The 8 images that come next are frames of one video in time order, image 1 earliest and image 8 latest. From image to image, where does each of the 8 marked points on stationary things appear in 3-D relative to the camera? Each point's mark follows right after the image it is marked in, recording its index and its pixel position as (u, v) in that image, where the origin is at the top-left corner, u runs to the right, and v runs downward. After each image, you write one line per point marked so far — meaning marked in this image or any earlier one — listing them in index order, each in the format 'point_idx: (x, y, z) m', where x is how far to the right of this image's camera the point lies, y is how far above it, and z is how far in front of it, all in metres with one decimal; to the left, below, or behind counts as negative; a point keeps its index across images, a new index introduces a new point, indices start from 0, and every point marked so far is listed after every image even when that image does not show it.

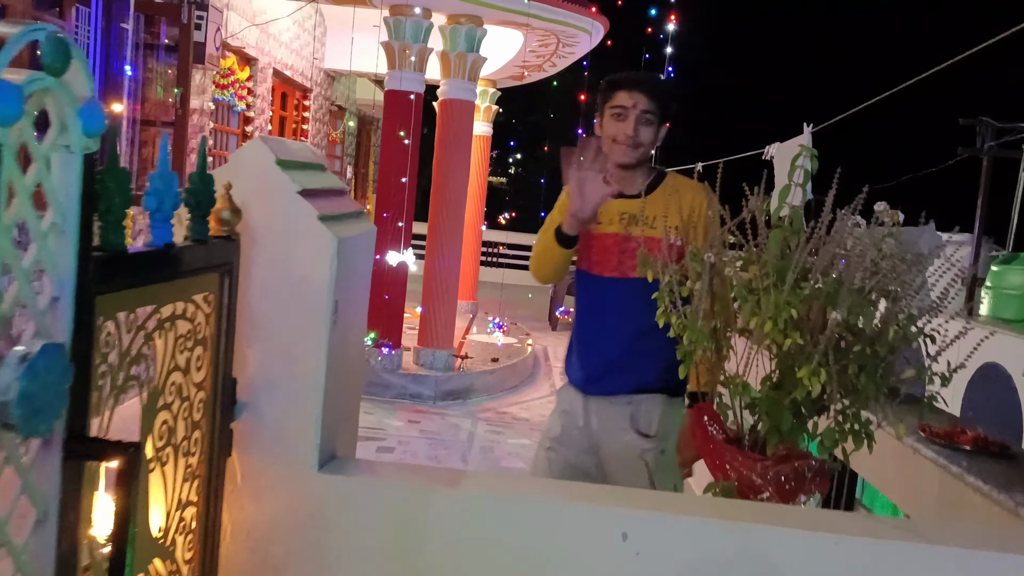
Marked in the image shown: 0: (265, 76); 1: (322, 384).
0: (-1.6, +1.3, +5.5) m
1: (-0.2, -0.1, +1.1) m
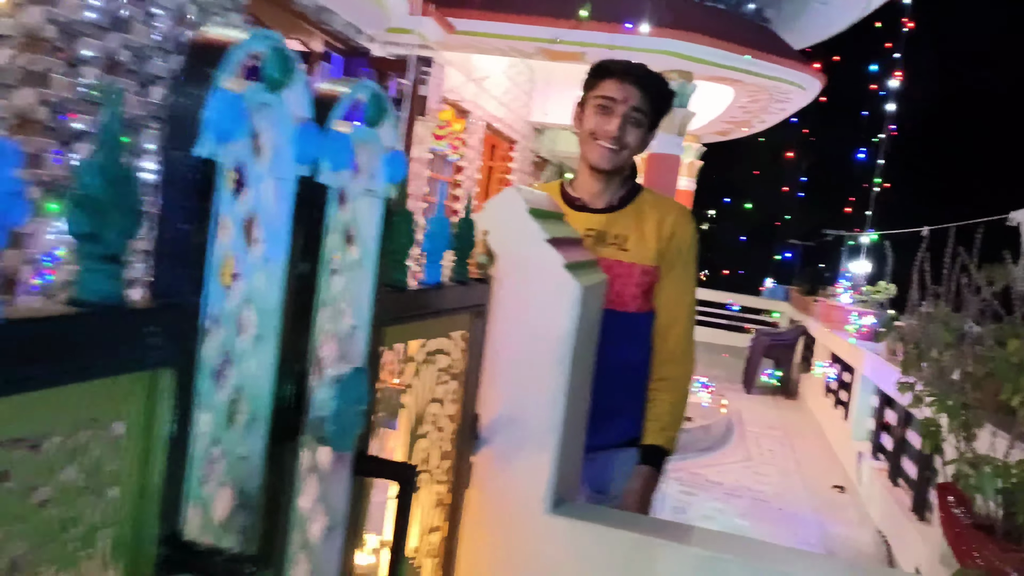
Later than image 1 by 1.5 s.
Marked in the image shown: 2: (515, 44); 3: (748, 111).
0: (-0.2, +1.1, +5.8) m
1: (+0.1, -0.2, +1.1) m
2: (0.0, +1.2, +4.5) m
3: (+1.5, +1.1, +5.7) m
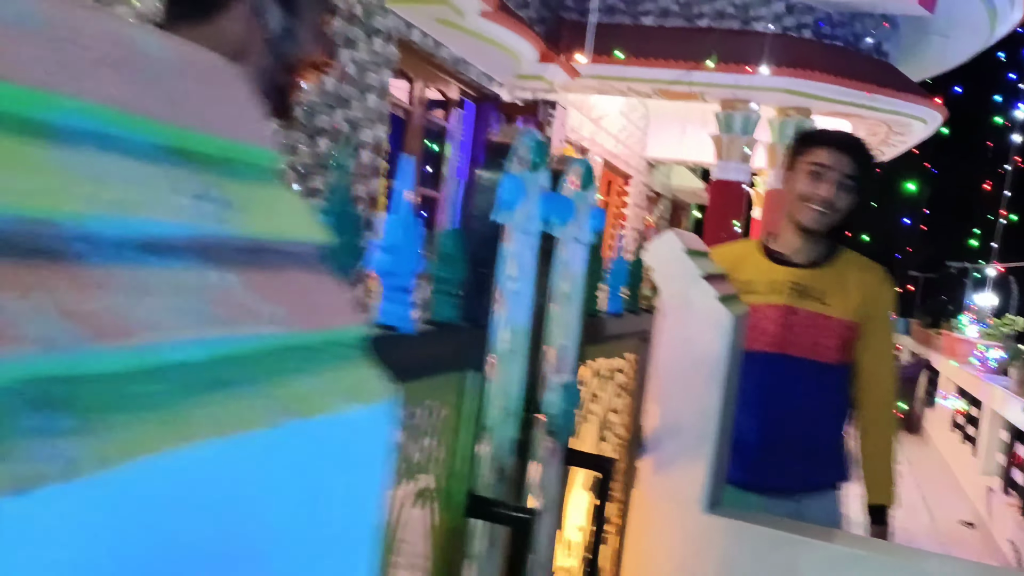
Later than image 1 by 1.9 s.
0: (+0.5, +0.8, +6.0) m
1: (+0.3, -0.2, +1.3) m
2: (+0.6, +1.1, +4.7) m
3: (+2.3, +0.9, +5.8) m
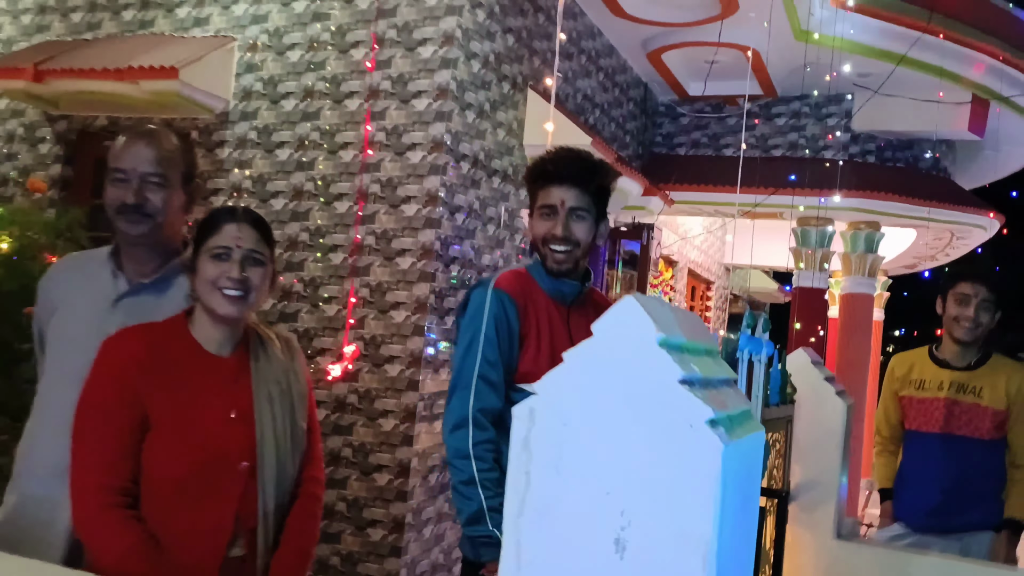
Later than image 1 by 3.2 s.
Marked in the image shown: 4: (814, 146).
0: (+1.3, +0.1, +6.7) m
1: (+0.7, -0.4, +1.9) m
2: (+1.3, +0.5, +5.4) m
3: (+3.0, +0.3, +6.3) m
4: (+1.8, +0.9, +5.4) m
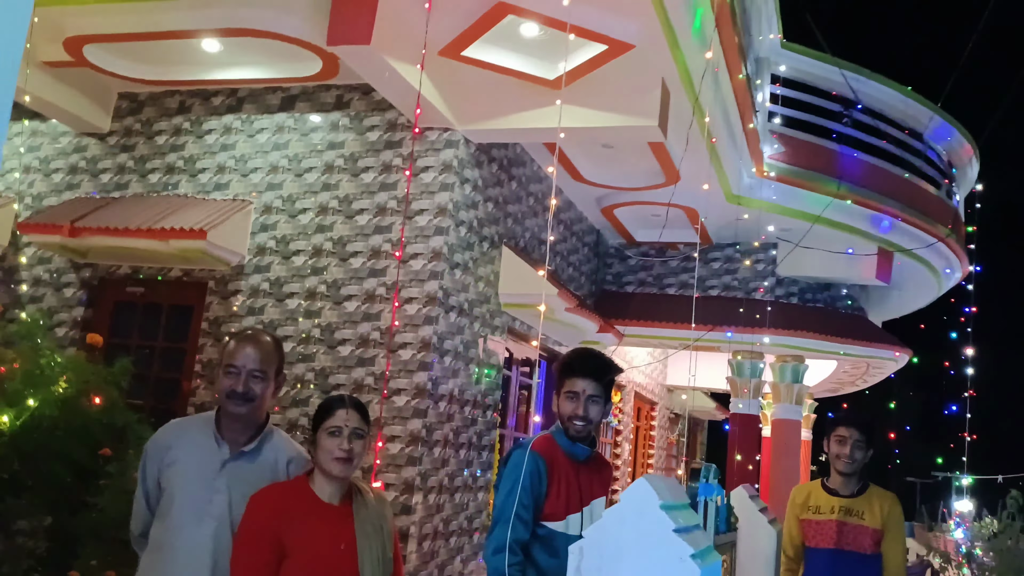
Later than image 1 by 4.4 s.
0: (+1.0, -0.9, +7.3) m
1: (+0.7, -0.8, +2.4) m
2: (+1.0, -0.4, +6.1) m
3: (+2.7, -0.7, +7.1) m
4: (+1.6, 0.0, +6.1) m
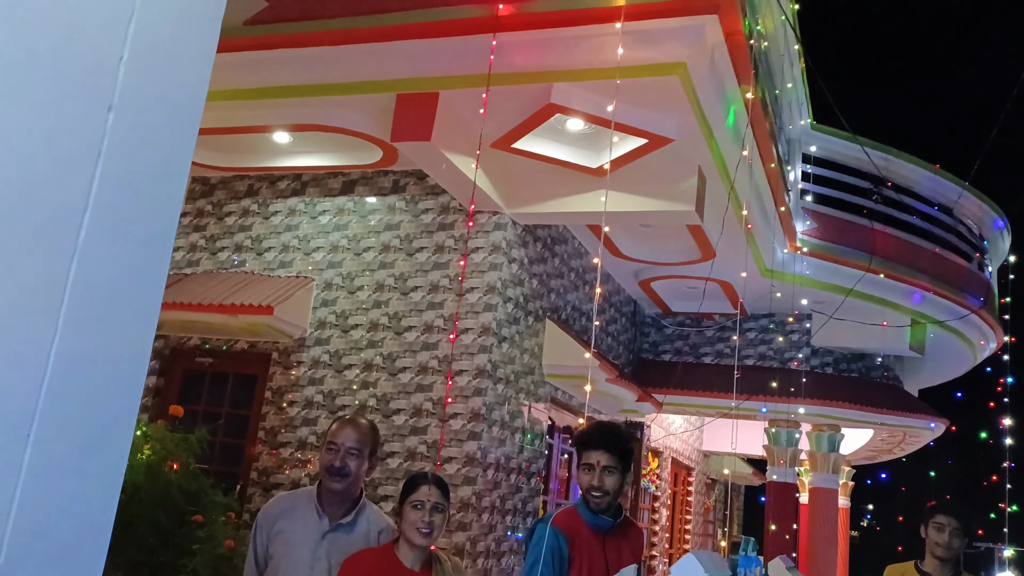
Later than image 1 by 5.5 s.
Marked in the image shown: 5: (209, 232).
0: (+1.3, -1.5, +7.4) m
1: (+0.9, -1.1, +2.6) m
2: (+1.3, -0.9, +6.2) m
3: (+3.0, -1.2, +7.1) m
4: (+1.9, -0.5, +6.3) m
5: (-1.6, +0.3, +4.8) m
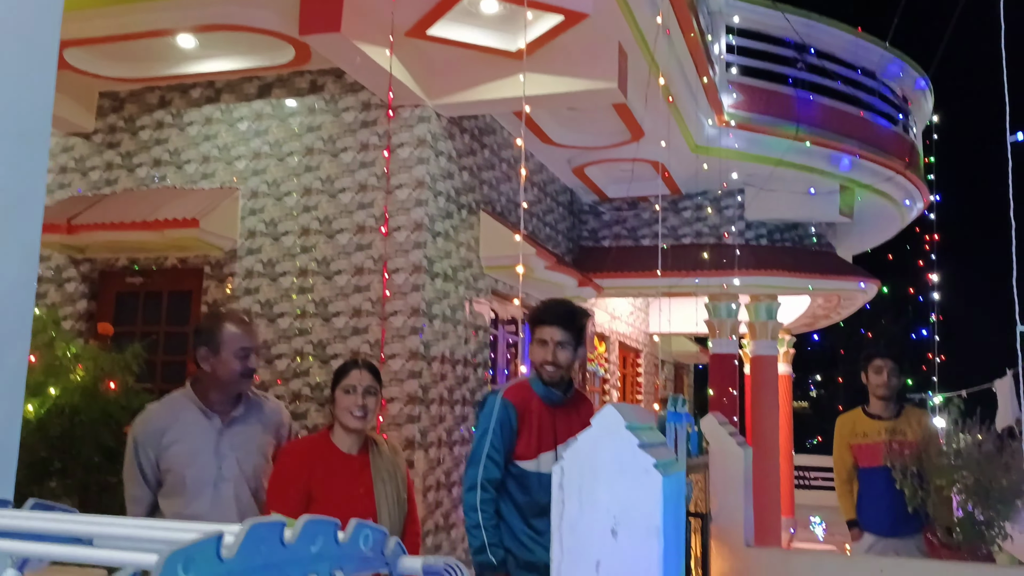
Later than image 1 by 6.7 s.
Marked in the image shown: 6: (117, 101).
0: (+0.9, -0.5, +7.5) m
1: (+0.7, -0.7, +2.7) m
2: (+0.9, 0.0, +6.3) m
3: (+2.6, -0.2, +7.4) m
4: (+1.5, +0.4, +6.4) m
5: (-2.0, +0.7, +4.6) m
6: (-2.1, +1.0, +4.7) m
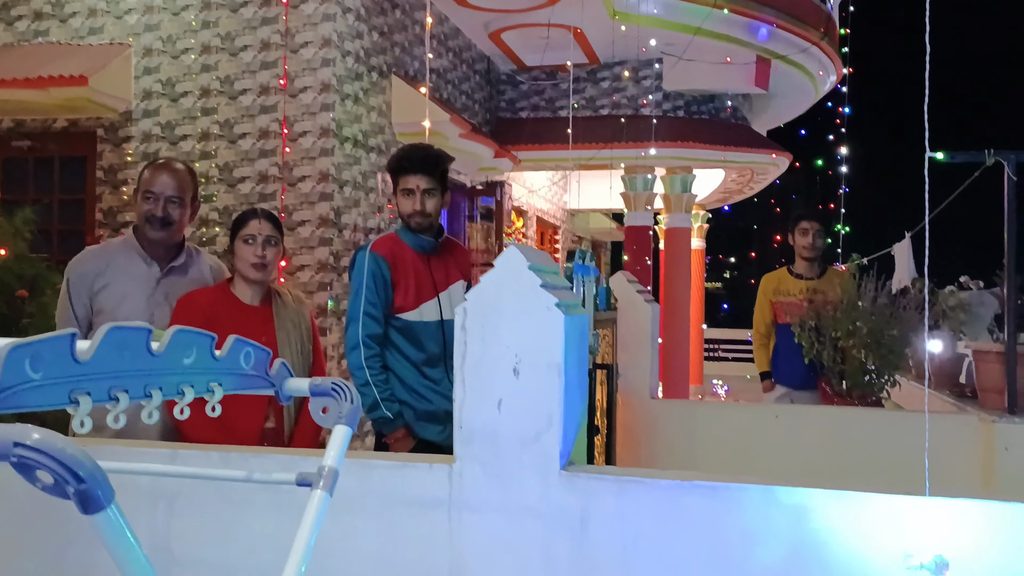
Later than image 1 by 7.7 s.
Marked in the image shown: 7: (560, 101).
0: (+0.2, +0.6, +7.5) m
1: (+0.4, -0.2, +2.8) m
2: (+0.3, +0.9, +6.3) m
3: (+1.9, +0.9, +7.5) m
4: (+0.9, +1.3, +6.3) m
5: (-2.5, +1.4, +4.3) m
6: (-2.5, +1.7, +4.3) m
7: (+0.3, +1.4, +6.5) m
